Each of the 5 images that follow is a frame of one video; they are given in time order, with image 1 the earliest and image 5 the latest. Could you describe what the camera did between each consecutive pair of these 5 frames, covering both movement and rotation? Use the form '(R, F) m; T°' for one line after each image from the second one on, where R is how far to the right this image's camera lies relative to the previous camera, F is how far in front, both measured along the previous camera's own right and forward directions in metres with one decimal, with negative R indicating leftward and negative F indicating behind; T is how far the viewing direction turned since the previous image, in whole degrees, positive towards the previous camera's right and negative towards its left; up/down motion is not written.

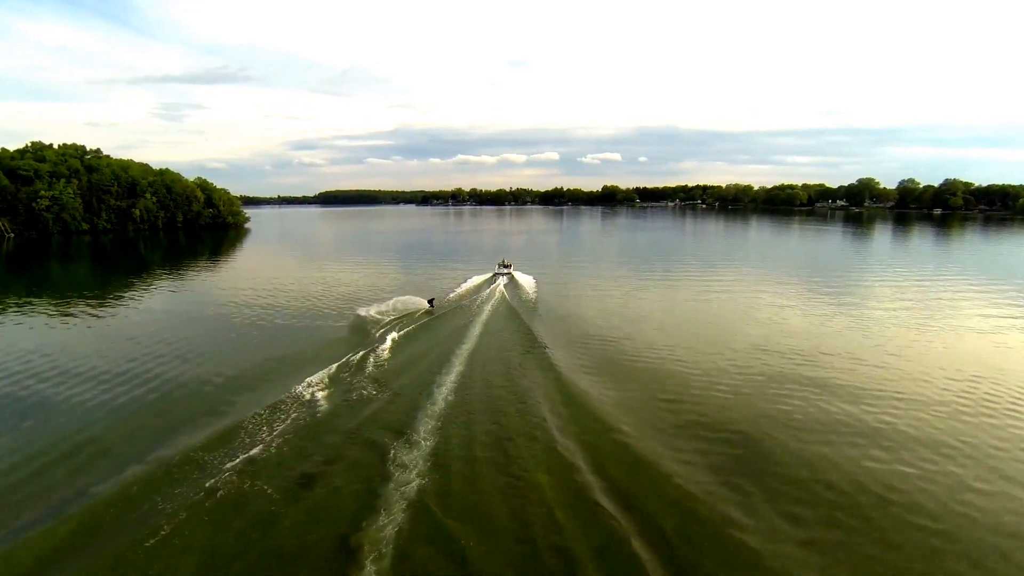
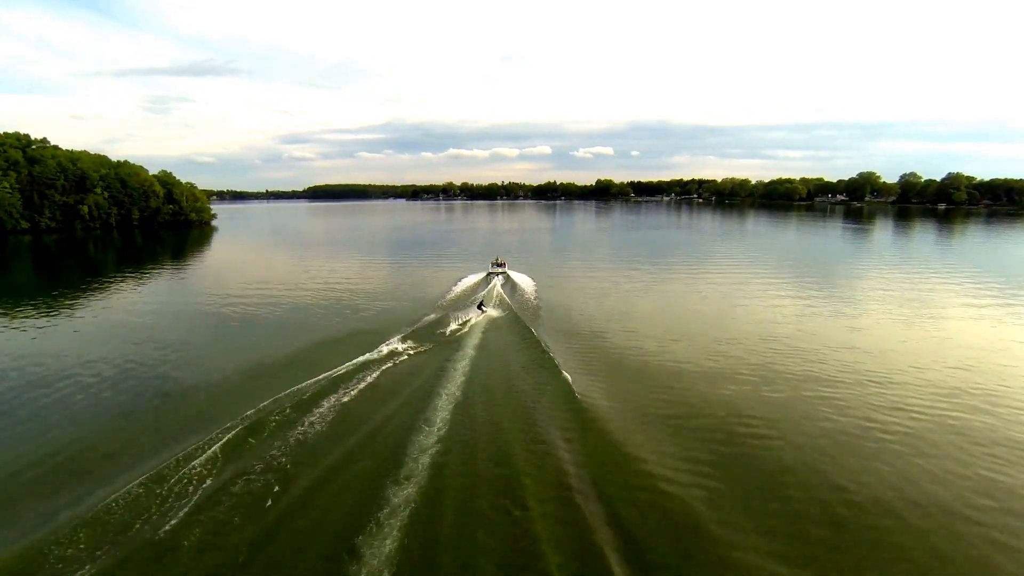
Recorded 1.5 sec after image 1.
(0.0, +3.3) m; +1°
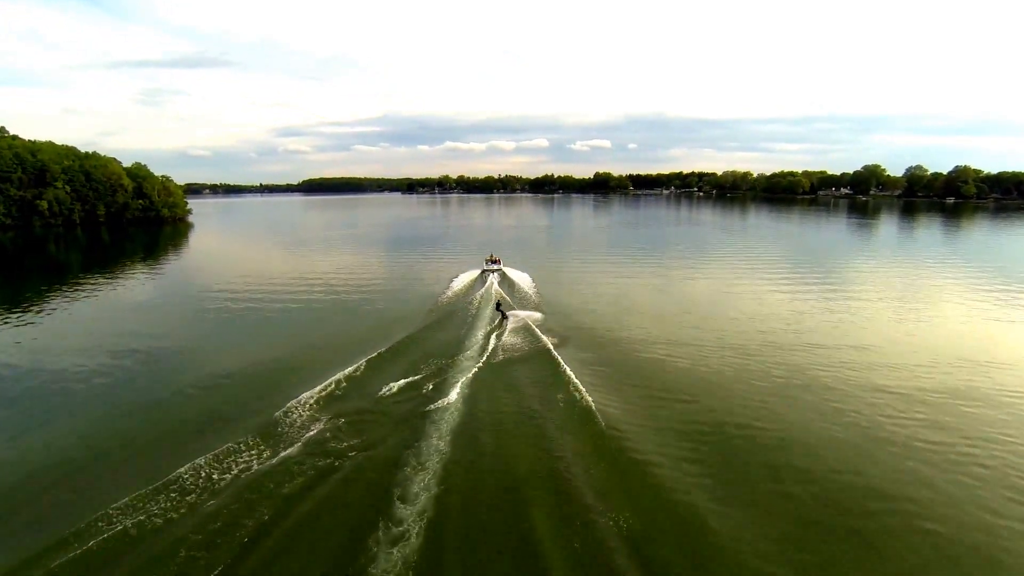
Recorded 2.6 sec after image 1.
(-0.1, +2.5) m; 0°
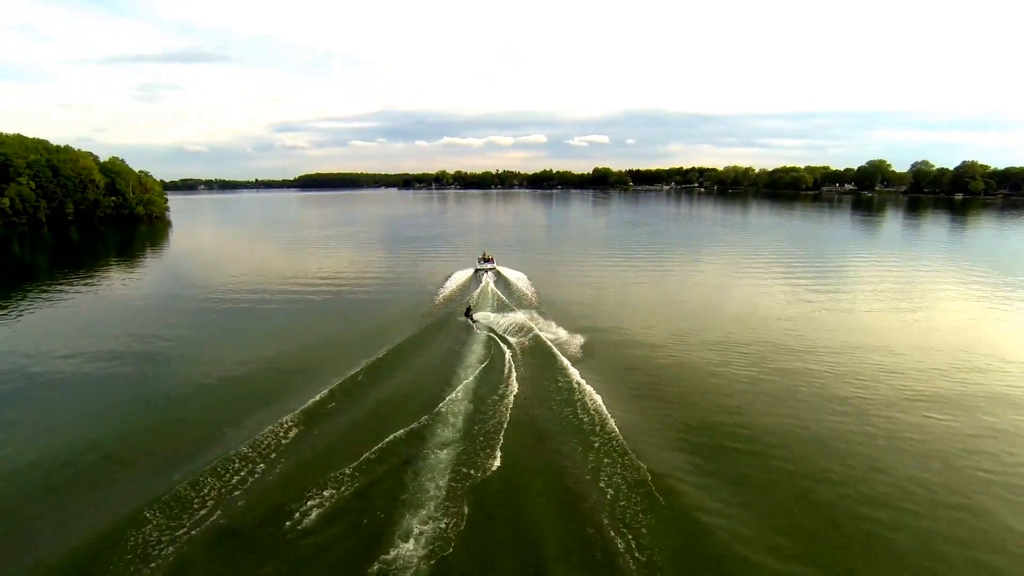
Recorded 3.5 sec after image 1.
(0.0, +2.0) m; 0°
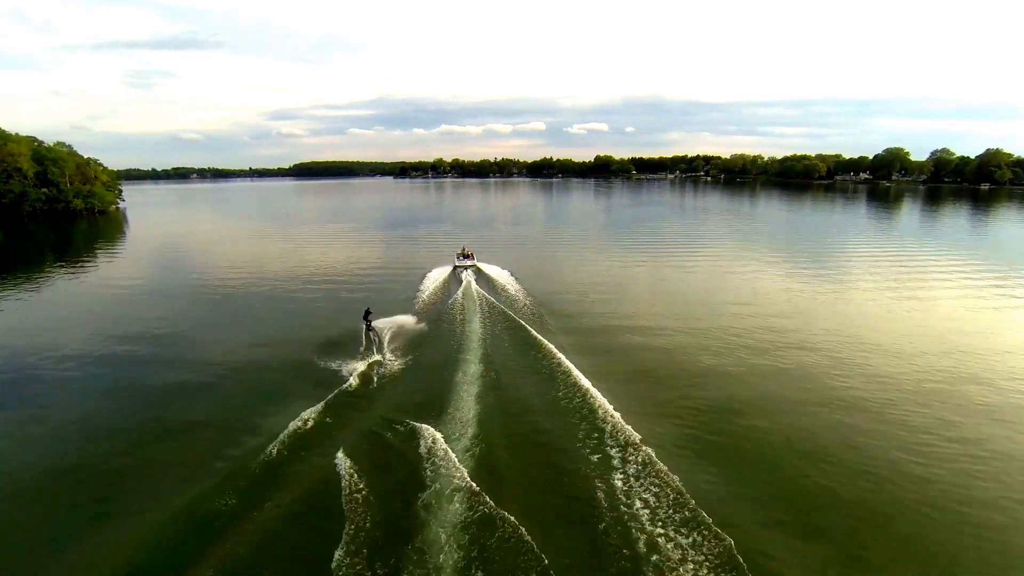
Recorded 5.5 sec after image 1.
(-0.2, +4.4) m; 0°
